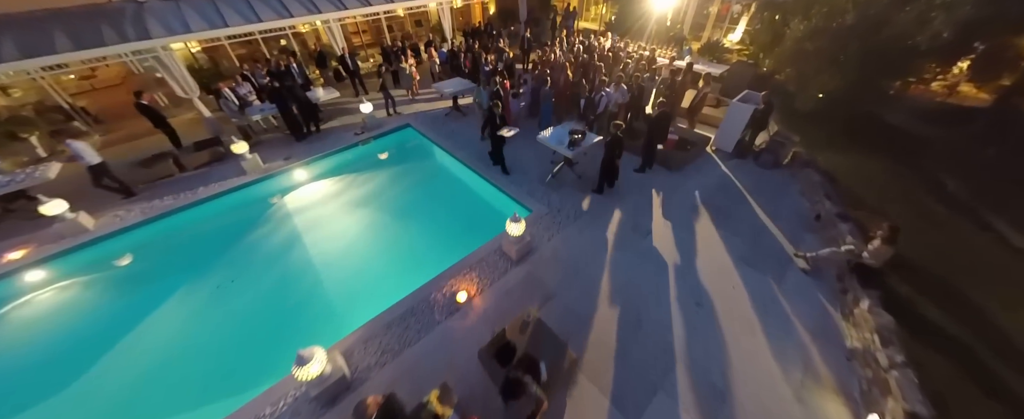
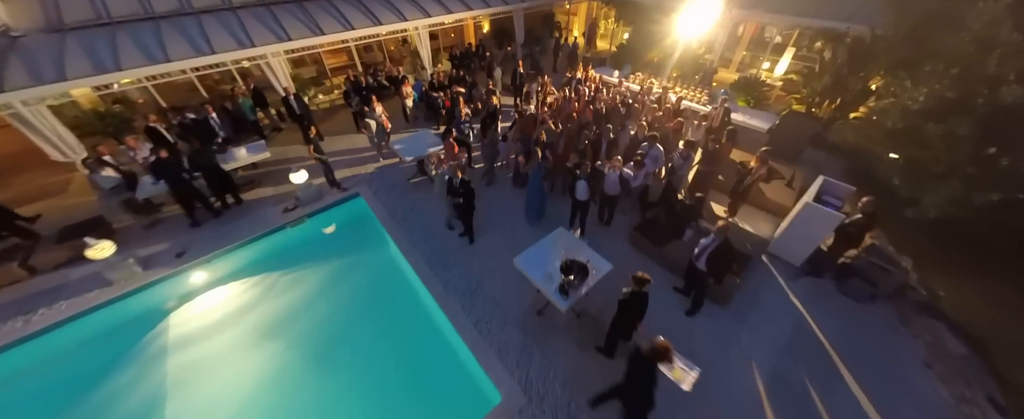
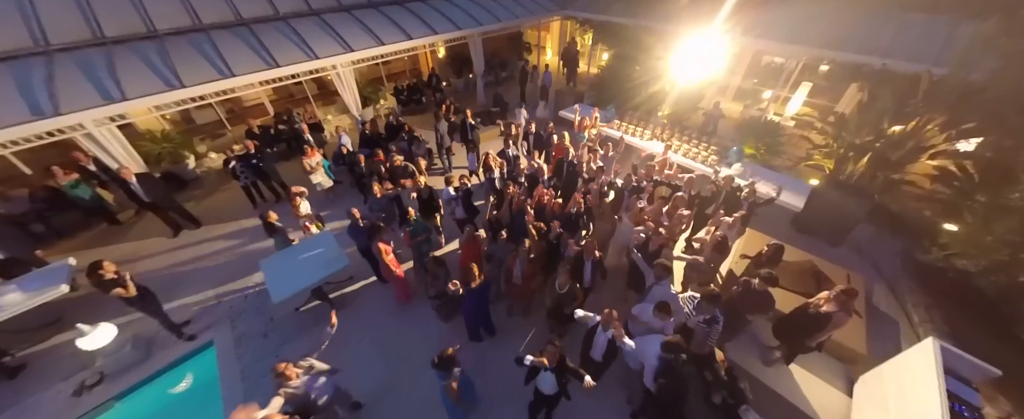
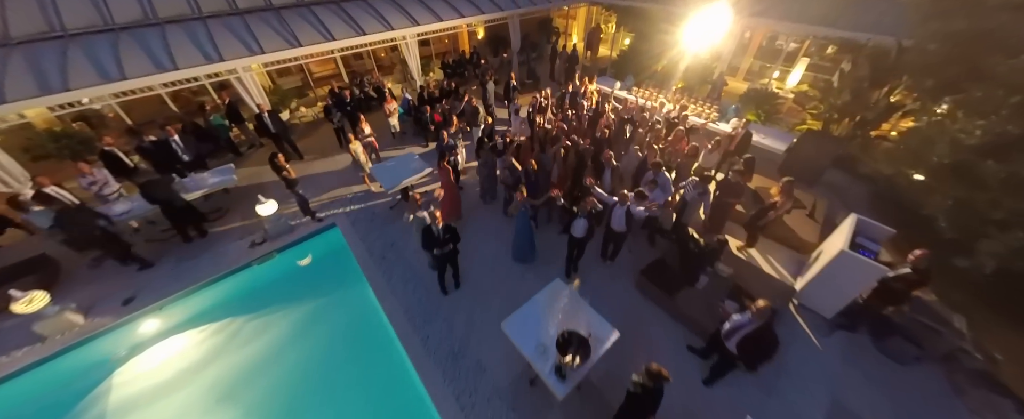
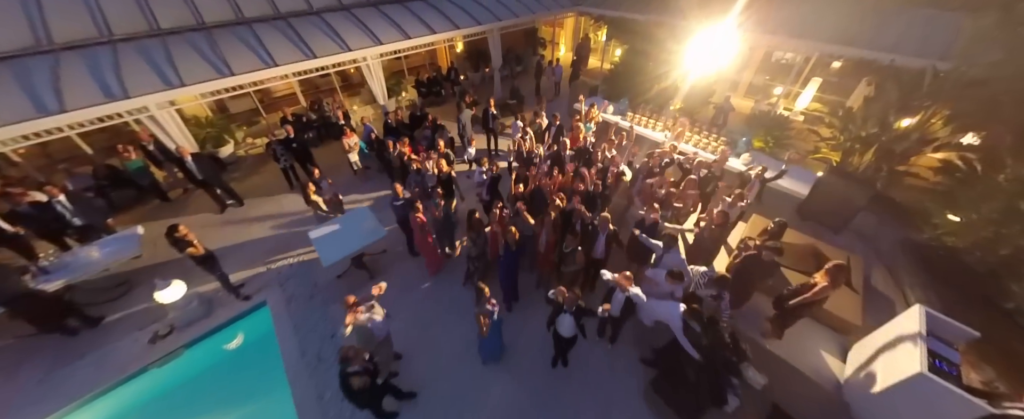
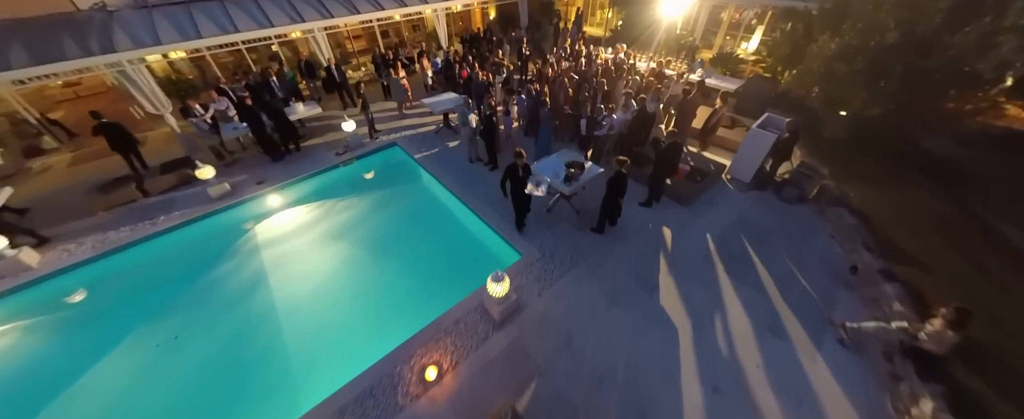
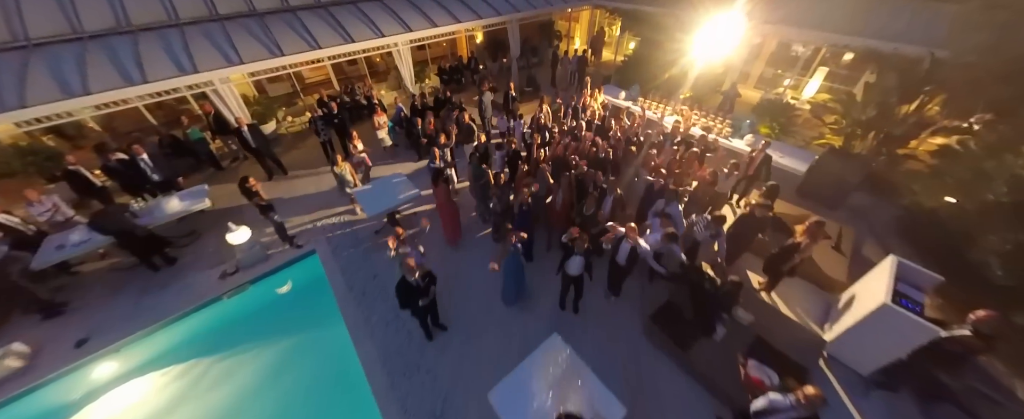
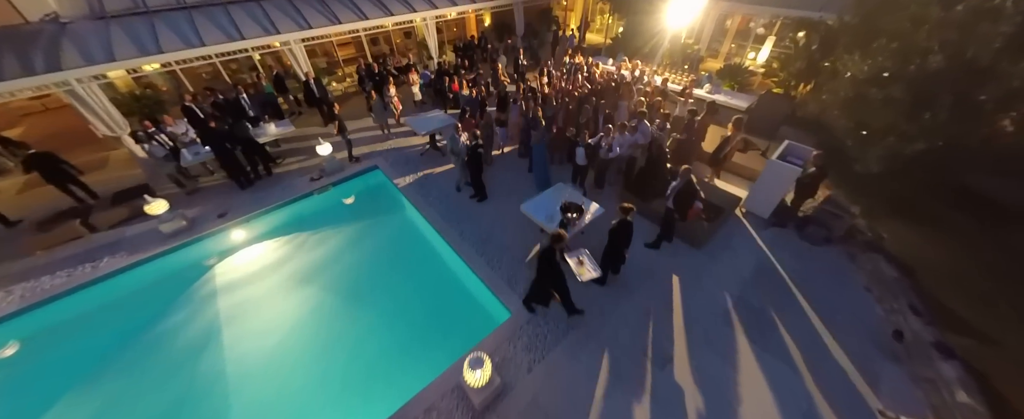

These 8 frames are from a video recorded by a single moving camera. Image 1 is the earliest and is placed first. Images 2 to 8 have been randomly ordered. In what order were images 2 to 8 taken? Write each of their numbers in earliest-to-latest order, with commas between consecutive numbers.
6, 8, 2, 4, 7, 5, 3
